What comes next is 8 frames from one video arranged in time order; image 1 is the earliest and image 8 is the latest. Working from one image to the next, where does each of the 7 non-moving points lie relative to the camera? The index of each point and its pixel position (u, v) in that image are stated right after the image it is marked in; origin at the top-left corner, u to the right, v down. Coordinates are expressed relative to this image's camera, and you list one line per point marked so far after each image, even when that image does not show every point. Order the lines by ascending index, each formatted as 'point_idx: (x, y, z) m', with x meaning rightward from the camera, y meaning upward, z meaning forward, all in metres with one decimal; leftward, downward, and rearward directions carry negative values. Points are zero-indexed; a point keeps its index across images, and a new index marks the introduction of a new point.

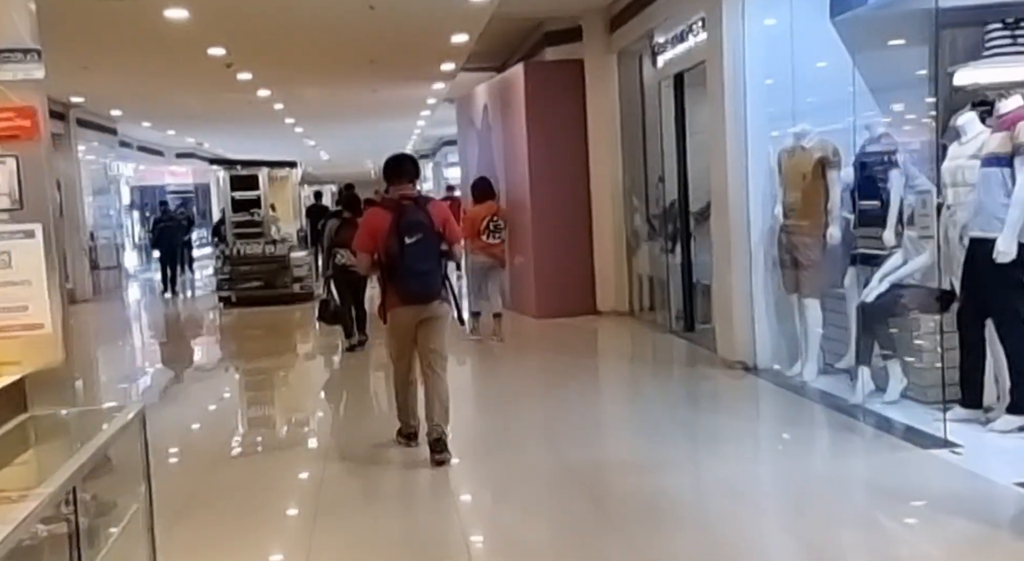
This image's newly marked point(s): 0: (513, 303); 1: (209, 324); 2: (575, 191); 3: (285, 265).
0: (0.0, -0.2, +10.8) m
1: (-3.9, -0.5, +13.2) m
2: (+0.6, +0.8, +9.9) m
3: (-3.1, +0.2, +13.8) m
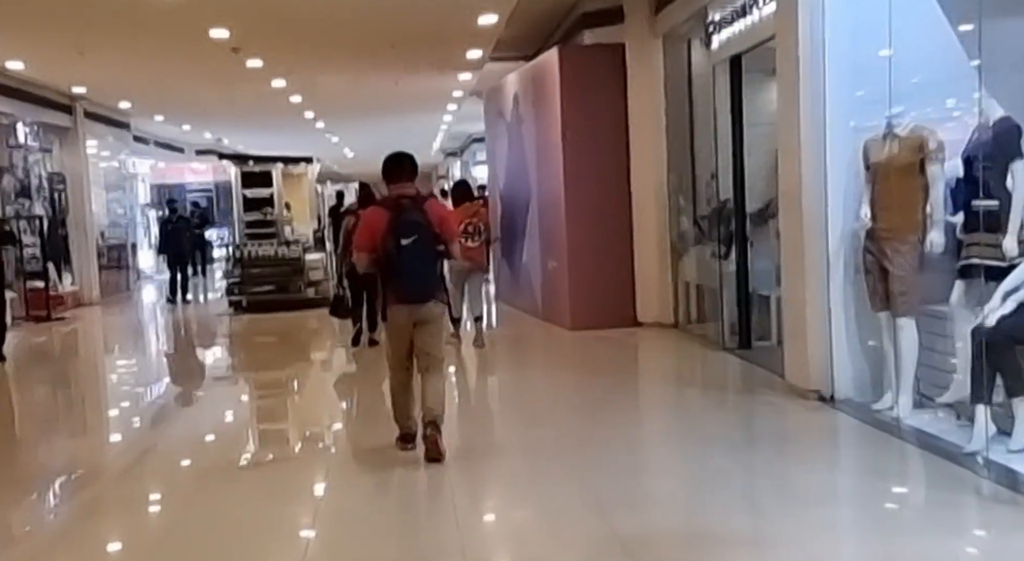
0: (+0.3, -0.3, +9.9) m
1: (-3.5, -0.6, +12.4) m
2: (+0.9, +0.8, +9.0) m
3: (-2.7, +0.1, +13.0) m
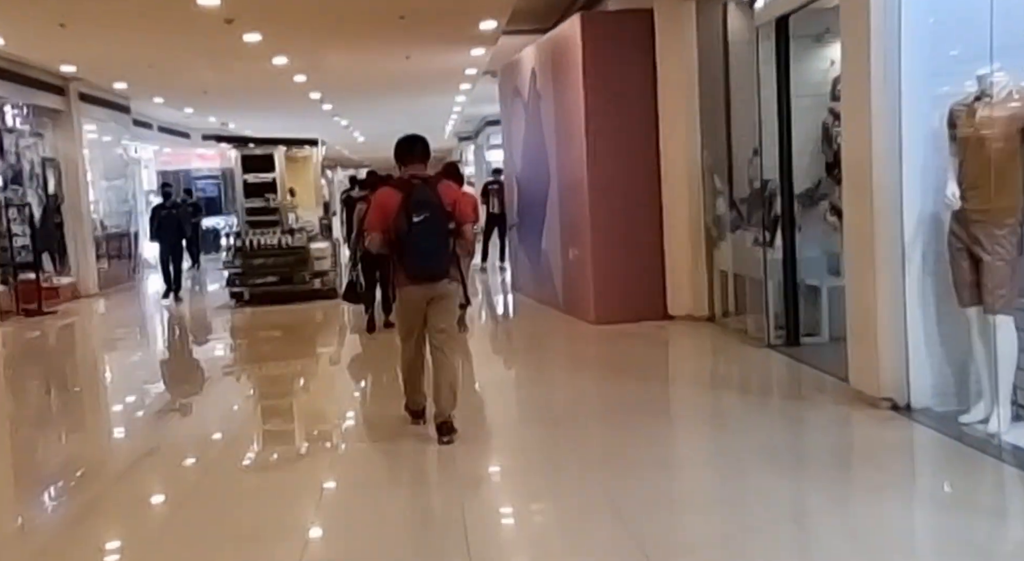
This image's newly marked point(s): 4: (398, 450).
0: (+0.5, -0.2, +9.2) m
1: (-3.3, -0.5, +11.8) m
2: (+1.0, +0.9, +8.2) m
3: (-2.5, +0.3, +12.3) m
4: (-0.7, -0.9, +6.1) m
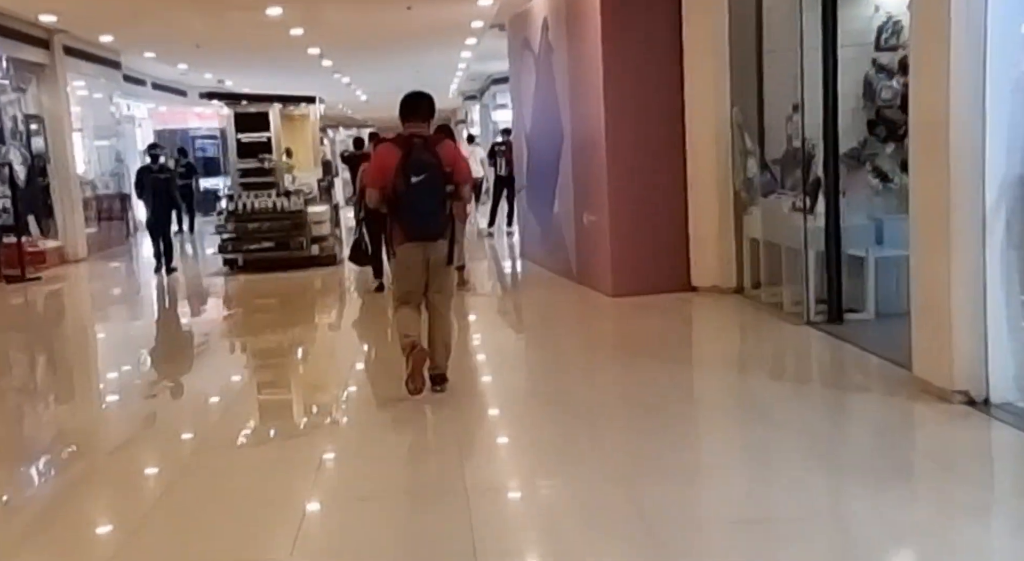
0: (+0.6, +0.1, +8.5) m
1: (-3.2, -0.1, +11.2) m
2: (+1.1, +1.1, +7.5) m
3: (-2.4, +0.6, +11.7) m
4: (-0.6, -0.8, +5.5) m
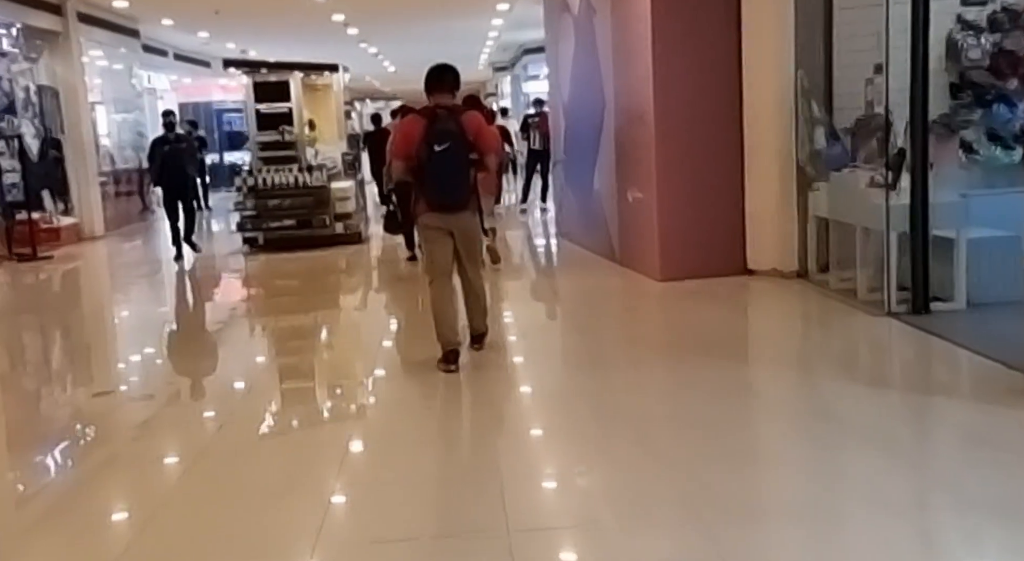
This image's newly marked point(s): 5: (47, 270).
0: (+0.8, +0.2, +7.9) m
1: (-2.8, +0.1, +10.6) m
2: (+1.4, +1.2, +6.8) m
3: (-2.0, +0.9, +11.1) m
4: (-0.4, -0.7, +4.9) m
5: (-5.0, +0.1, +11.1) m
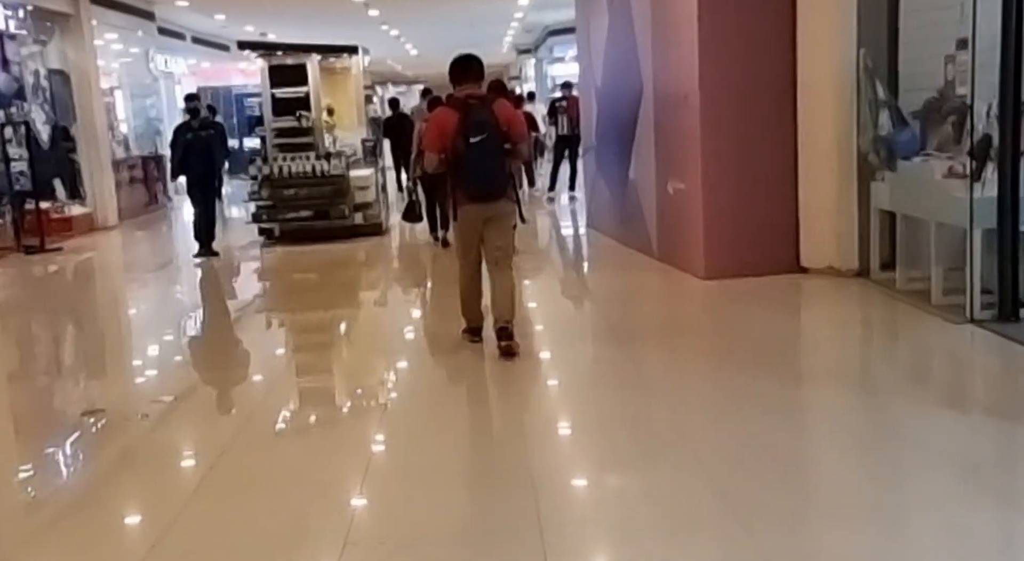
0: (+1.1, +0.2, +7.3) m
1: (-2.6, +0.2, +10.1) m
2: (+1.6, +1.2, +6.3) m
3: (-1.7, +0.9, +10.6) m
4: (-0.2, -0.7, +4.4) m
5: (-4.7, +0.2, +10.7) m
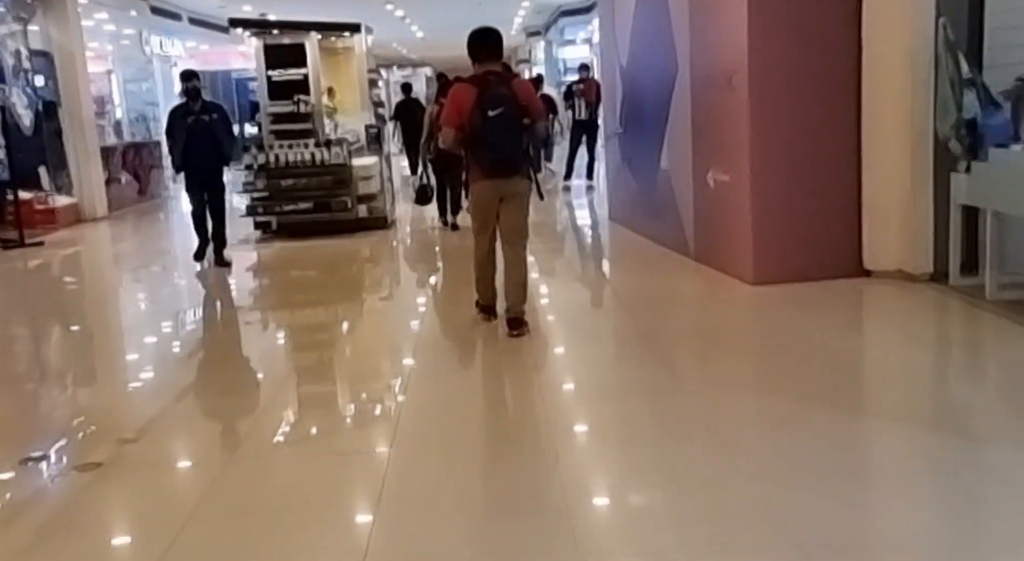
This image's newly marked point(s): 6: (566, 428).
0: (+1.2, +0.2, +6.6) m
1: (-2.4, +0.2, +9.4) m
2: (+1.7, +1.2, +5.5) m
3: (-1.6, +1.0, +9.9) m
4: (-0.1, -0.8, +3.7) m
5: (-4.5, +0.2, +10.0) m
6: (+0.3, -0.7, +4.1) m
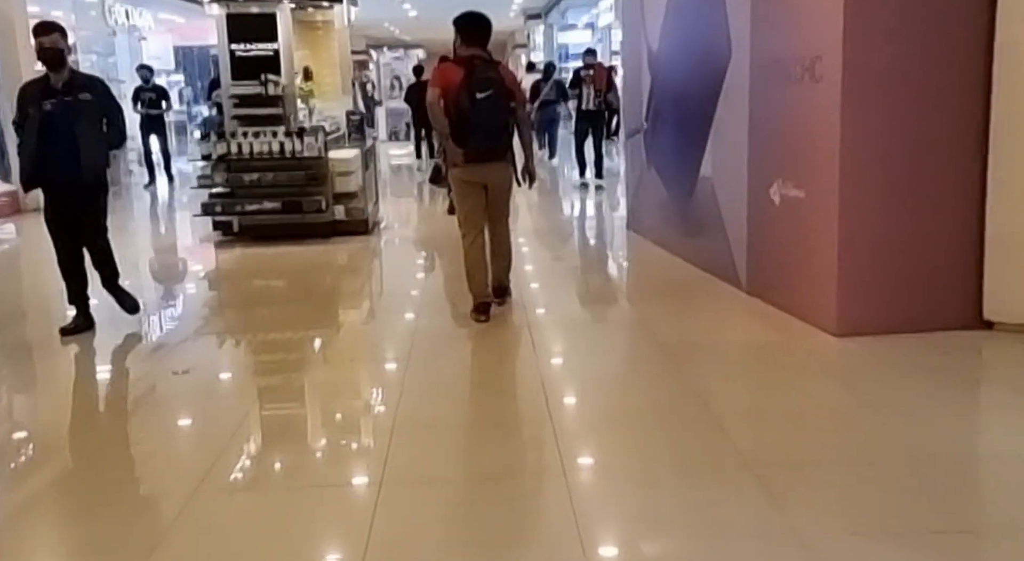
0: (+1.2, 0.0, +5.3) m
1: (-2.4, +0.1, +8.1) m
2: (+1.8, +1.0, +4.2) m
3: (-1.5, +0.9, +8.5) m
4: (-0.1, -1.0, +2.4) m
5: (-4.5, +0.2, +8.6) m
6: (+0.3, -0.9, +2.8) m
